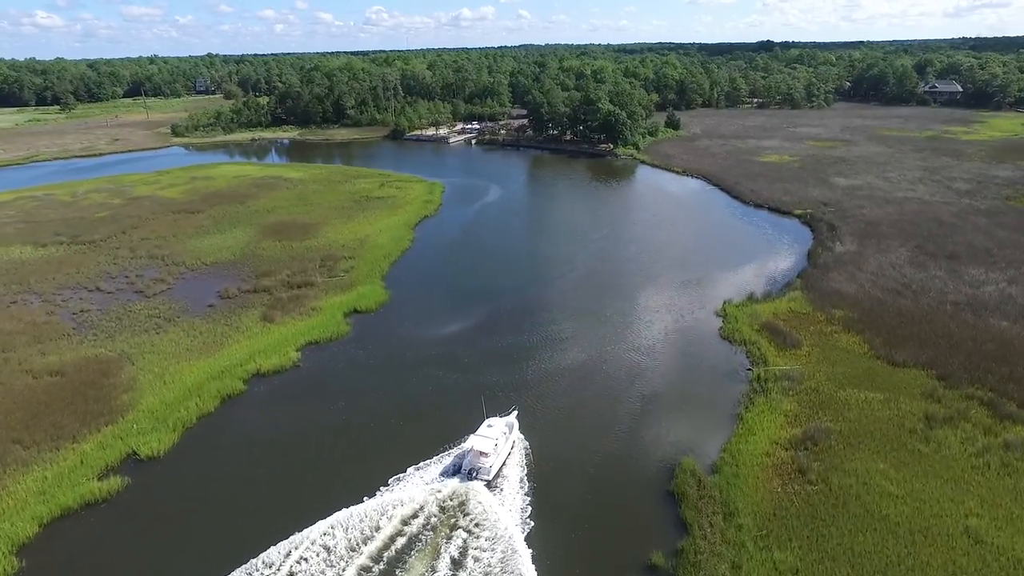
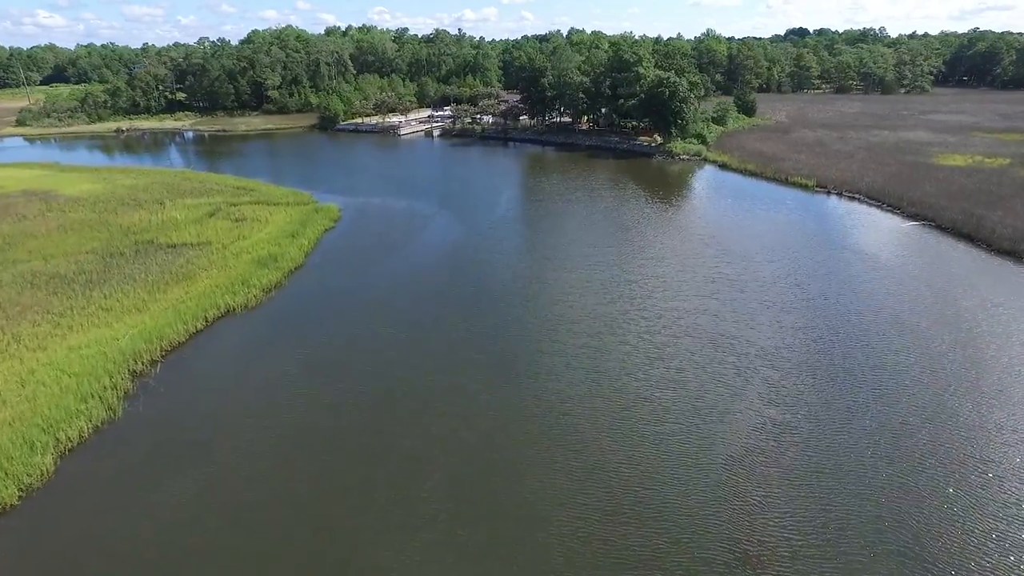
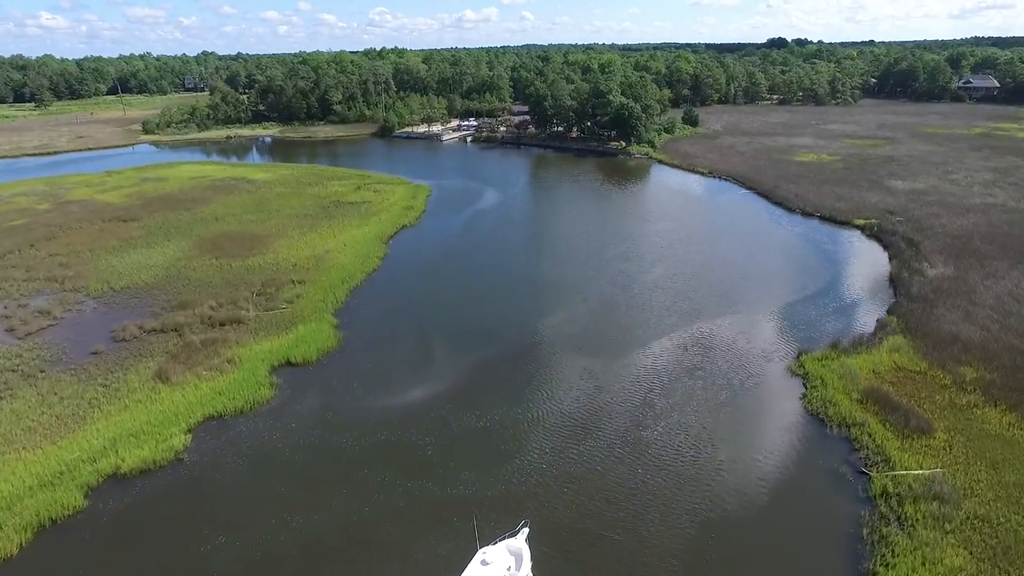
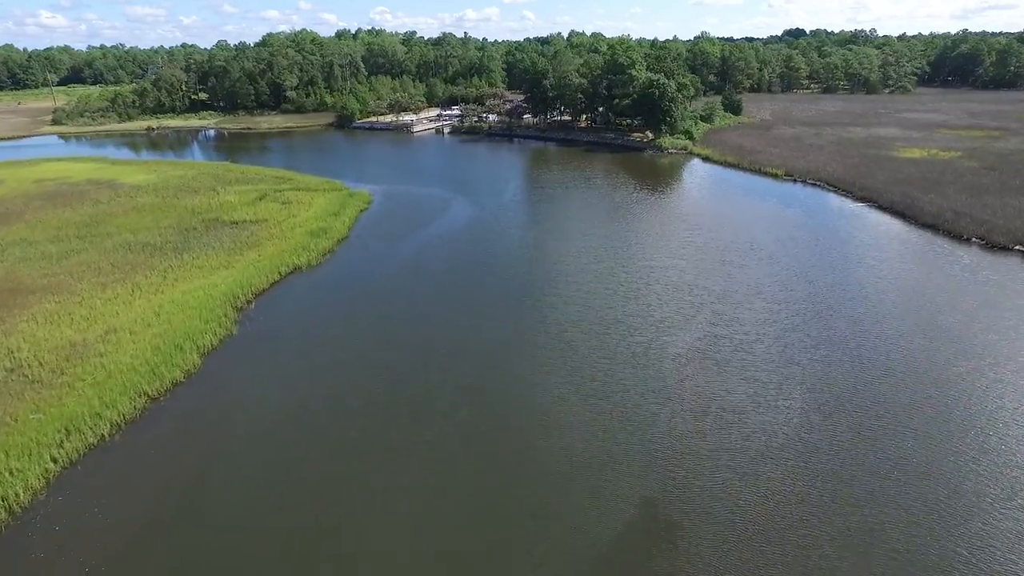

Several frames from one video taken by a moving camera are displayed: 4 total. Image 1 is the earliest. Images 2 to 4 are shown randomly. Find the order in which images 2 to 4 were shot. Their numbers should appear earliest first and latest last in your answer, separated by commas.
3, 4, 2
